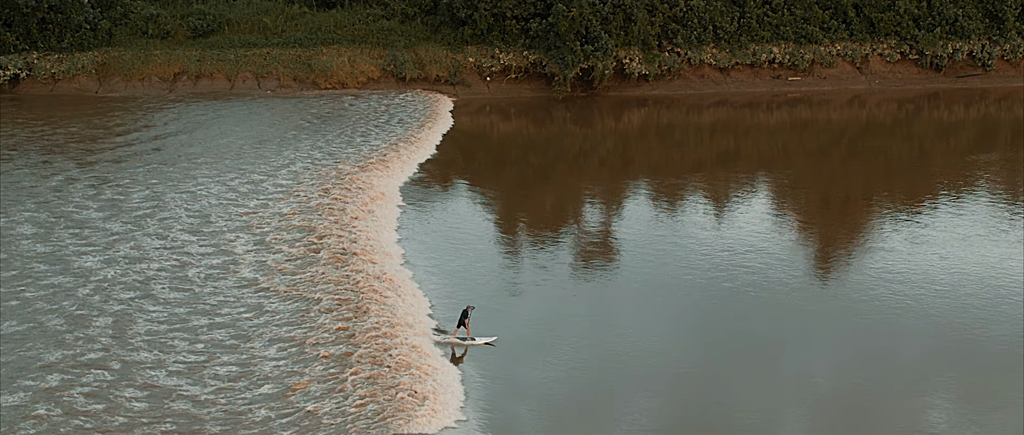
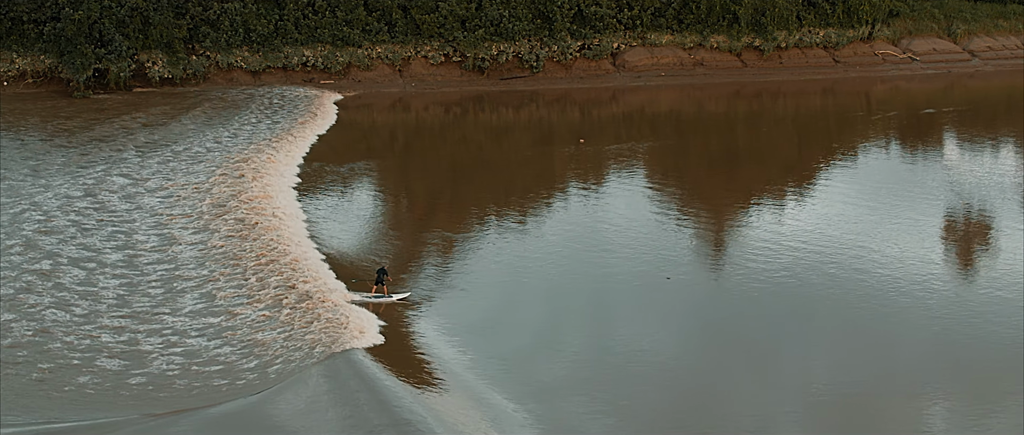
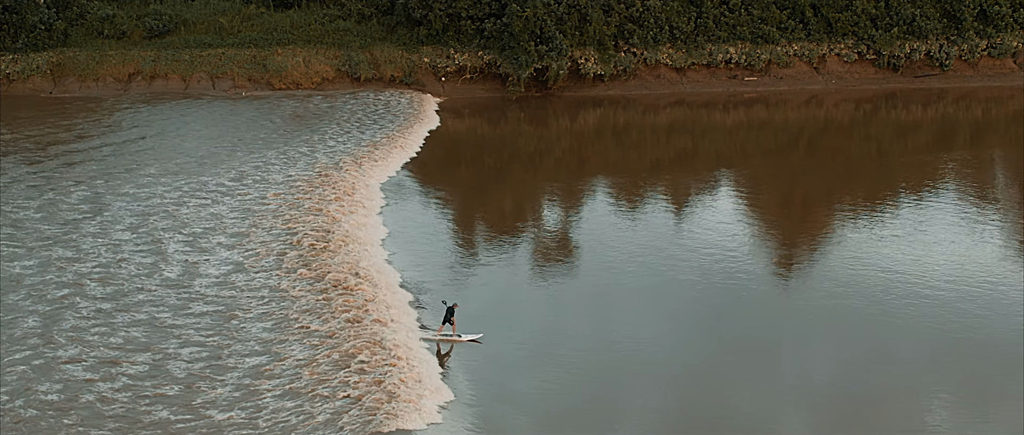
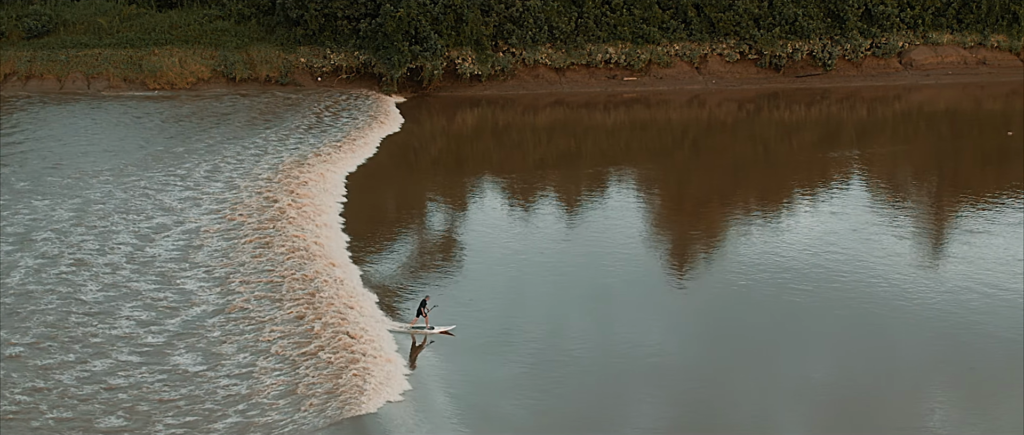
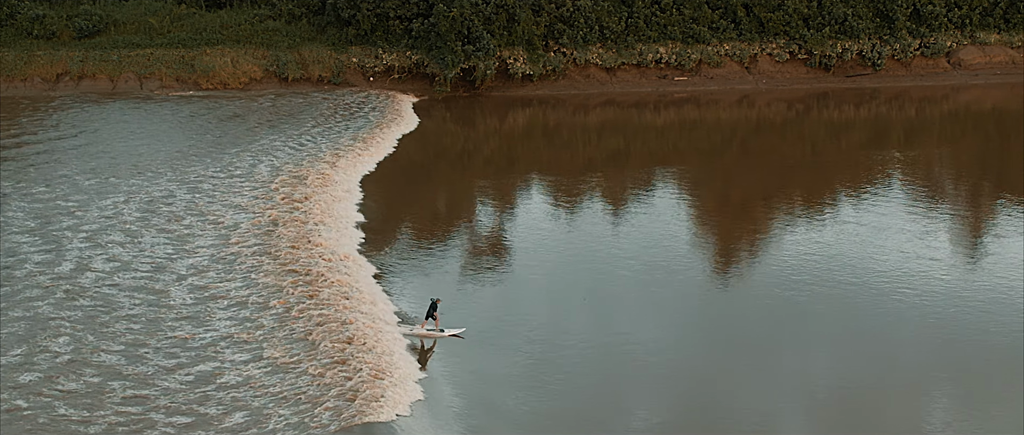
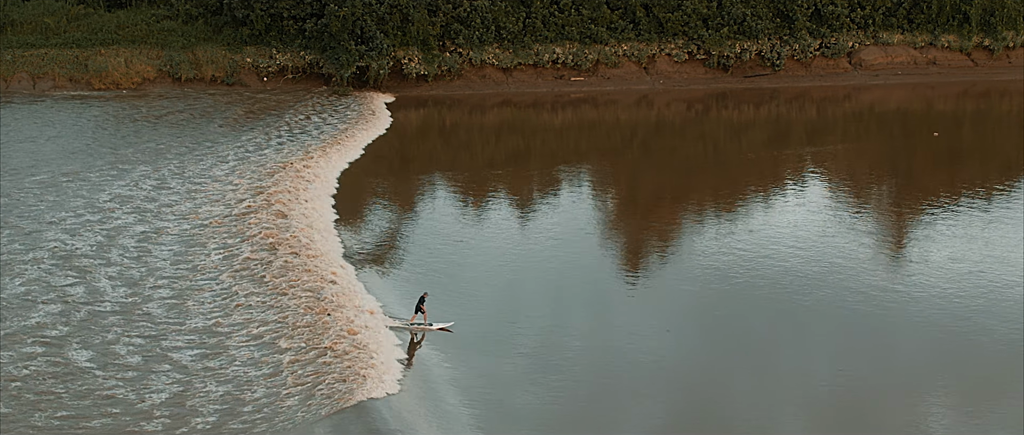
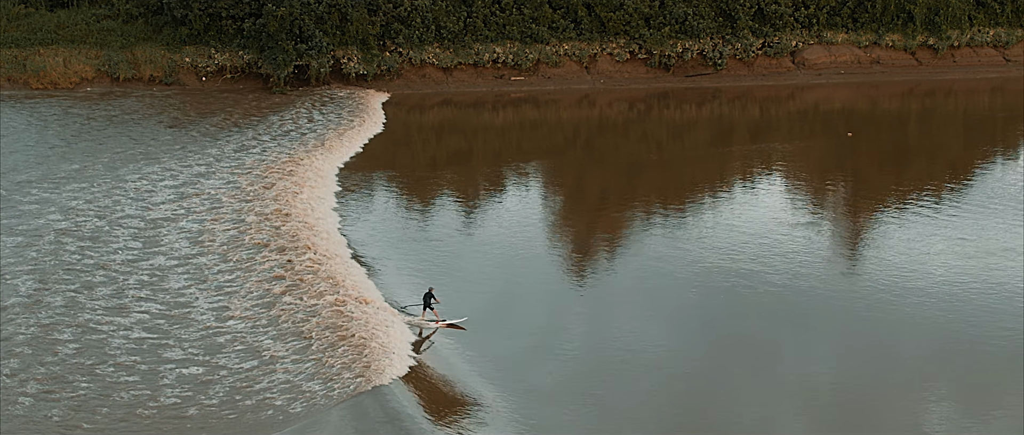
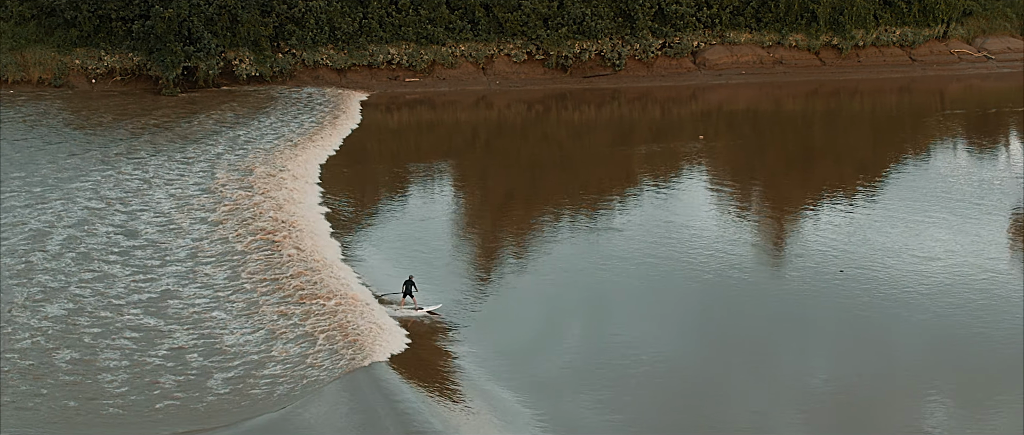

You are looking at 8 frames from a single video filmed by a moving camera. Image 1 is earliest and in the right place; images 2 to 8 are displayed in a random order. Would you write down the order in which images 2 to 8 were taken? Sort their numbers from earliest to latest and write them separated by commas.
3, 5, 4, 6, 7, 8, 2
